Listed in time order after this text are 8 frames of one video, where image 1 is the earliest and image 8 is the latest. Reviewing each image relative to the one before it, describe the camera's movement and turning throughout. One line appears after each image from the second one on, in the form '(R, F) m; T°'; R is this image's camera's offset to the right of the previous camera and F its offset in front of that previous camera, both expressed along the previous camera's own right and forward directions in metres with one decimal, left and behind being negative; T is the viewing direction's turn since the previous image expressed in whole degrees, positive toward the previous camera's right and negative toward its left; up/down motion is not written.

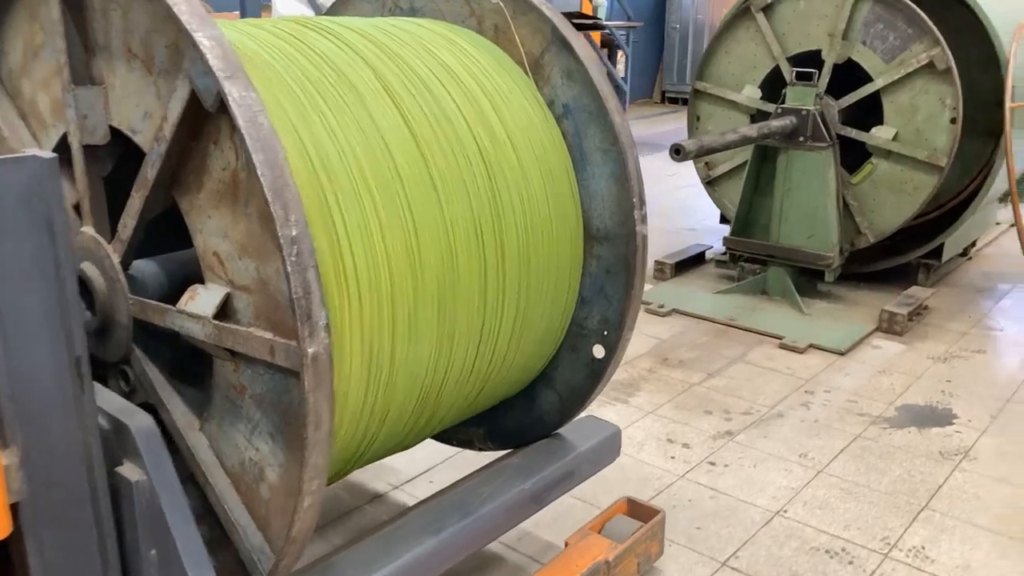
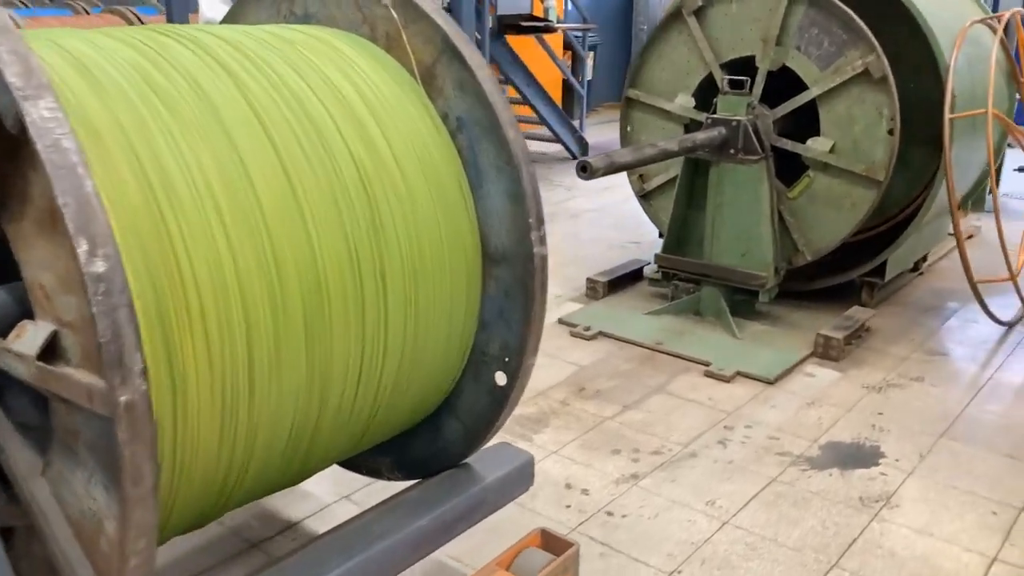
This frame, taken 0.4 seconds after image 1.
(+0.3, +0.3) m; +1°
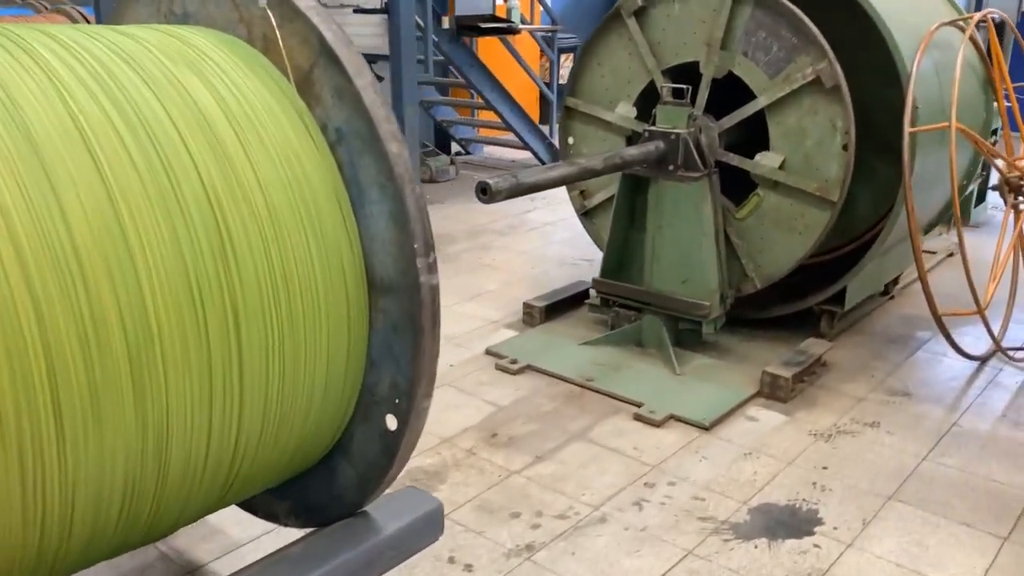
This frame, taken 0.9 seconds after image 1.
(+0.3, +0.4) m; 0°
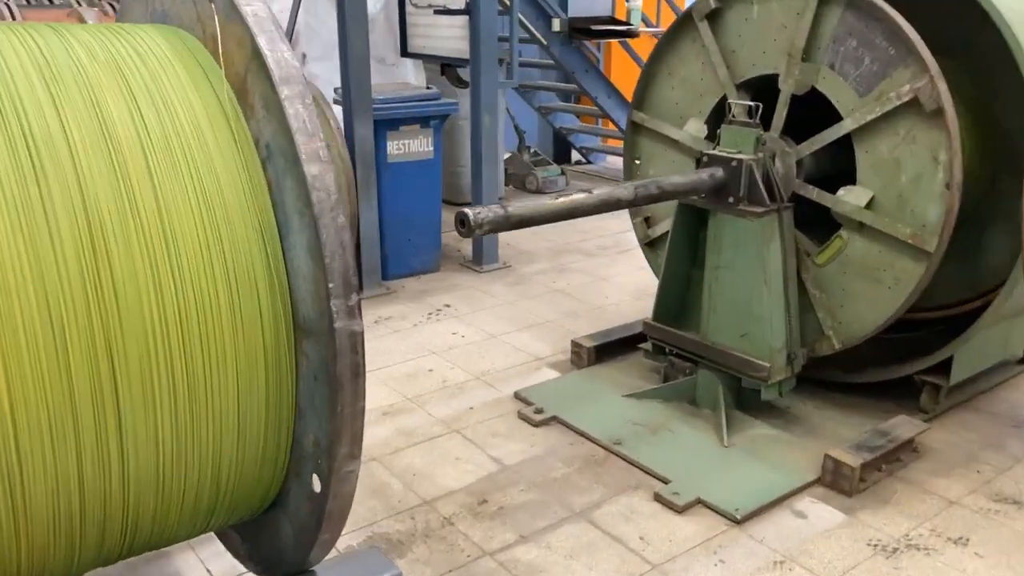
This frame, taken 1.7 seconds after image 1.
(+0.5, +0.5) m; -11°
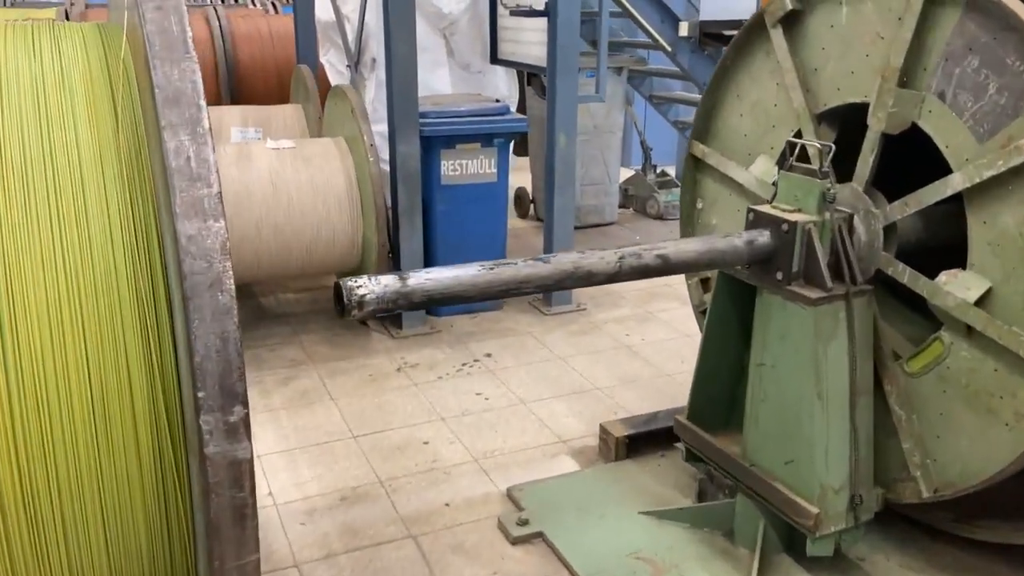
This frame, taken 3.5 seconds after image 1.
(+0.5, +0.7) m; -12°
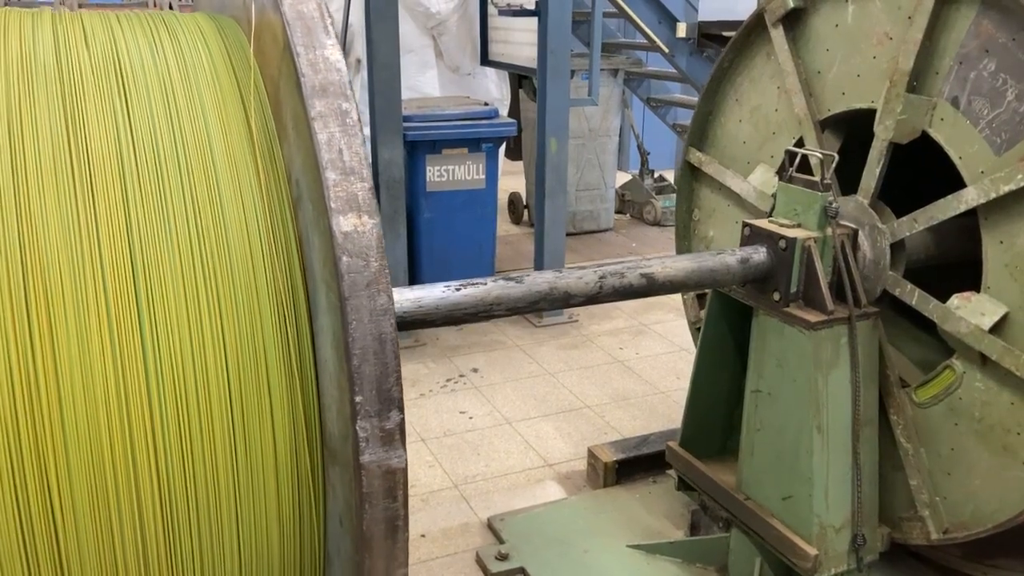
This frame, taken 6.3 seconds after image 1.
(+0.1, +0.2) m; 0°
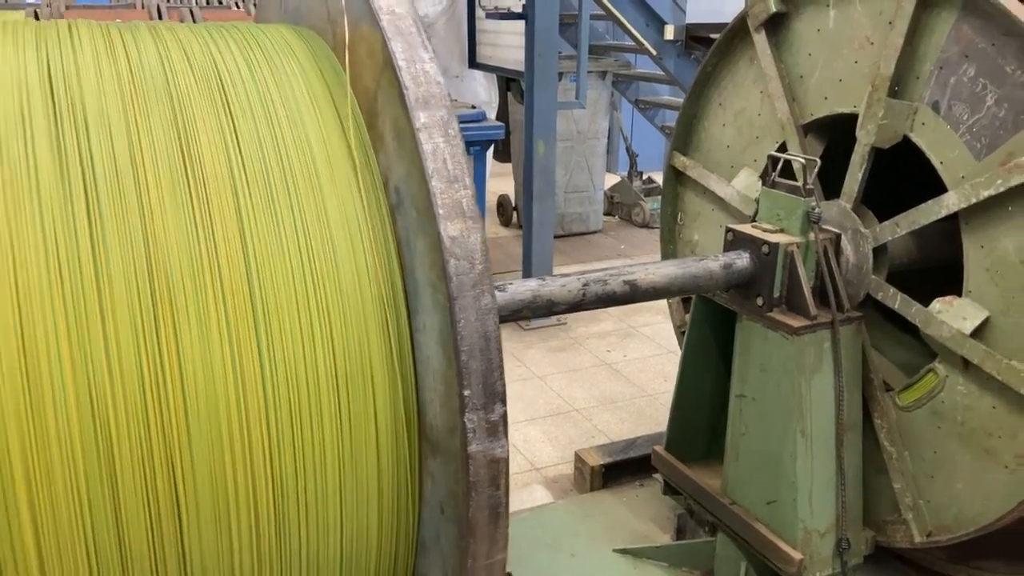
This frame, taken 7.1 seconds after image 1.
(0.0, 0.0) m; 0°
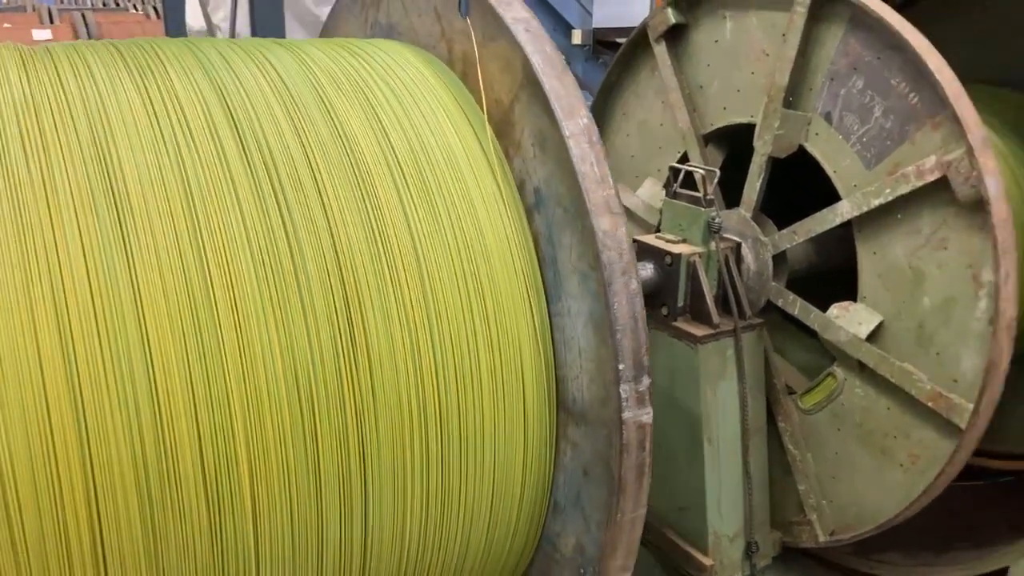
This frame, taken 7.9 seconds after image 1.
(0.0, 0.0) m; +5°
